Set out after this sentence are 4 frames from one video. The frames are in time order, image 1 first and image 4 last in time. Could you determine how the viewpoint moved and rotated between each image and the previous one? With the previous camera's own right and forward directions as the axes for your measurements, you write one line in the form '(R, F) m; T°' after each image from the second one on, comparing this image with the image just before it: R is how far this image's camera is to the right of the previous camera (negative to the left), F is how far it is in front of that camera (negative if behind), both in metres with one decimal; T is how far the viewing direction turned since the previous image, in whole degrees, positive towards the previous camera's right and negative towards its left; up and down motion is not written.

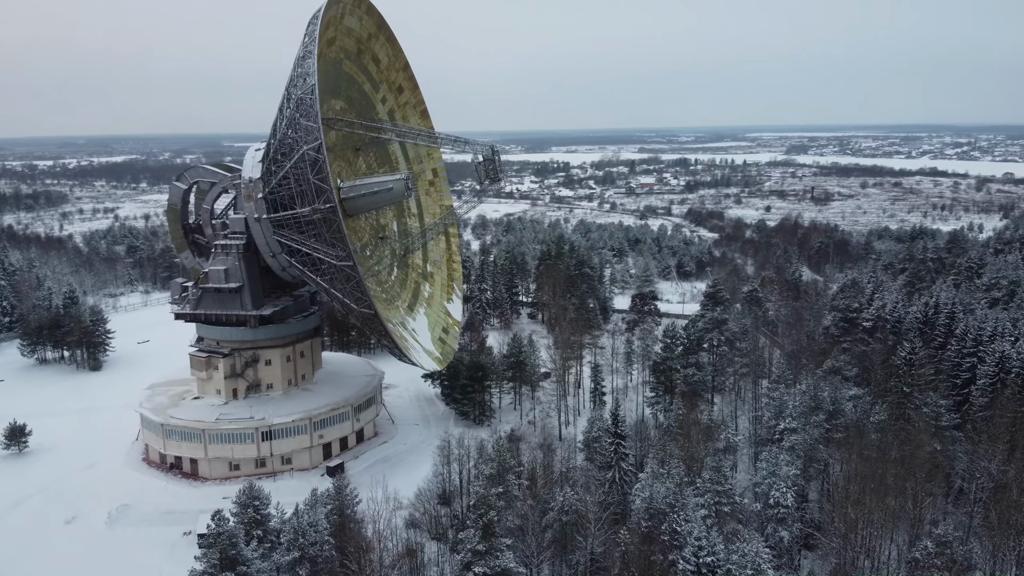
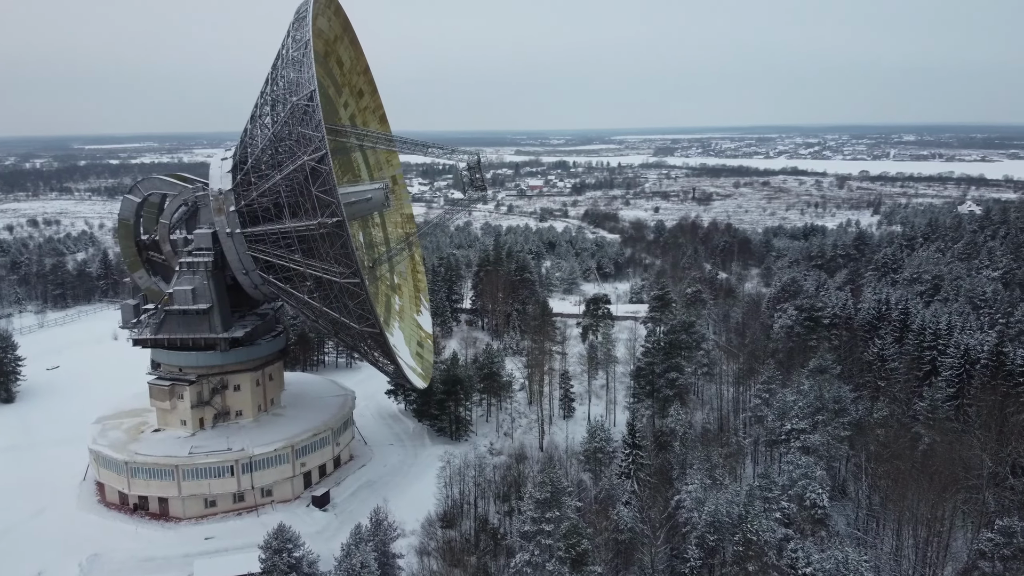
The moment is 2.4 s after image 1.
(-3.6, +0.9) m; +9°
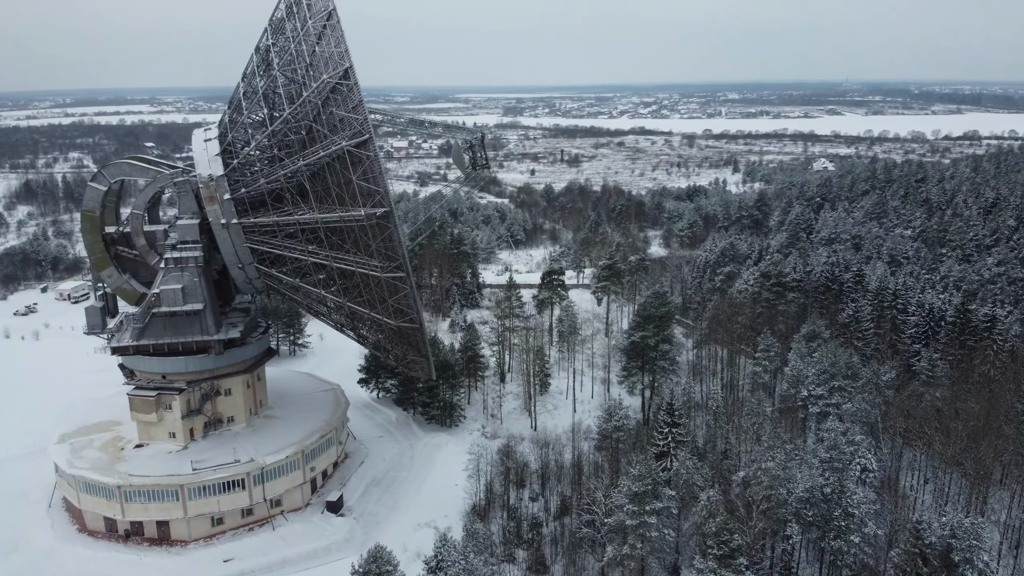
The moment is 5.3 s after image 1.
(-4.9, +1.3) m; +11°
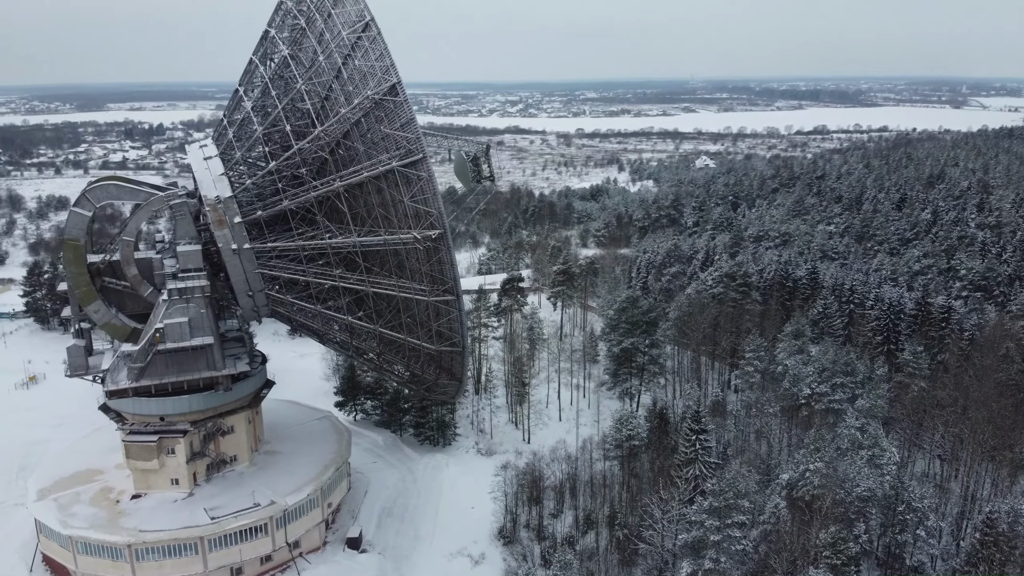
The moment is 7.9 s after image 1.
(-4.1, +0.8) m; +10°
